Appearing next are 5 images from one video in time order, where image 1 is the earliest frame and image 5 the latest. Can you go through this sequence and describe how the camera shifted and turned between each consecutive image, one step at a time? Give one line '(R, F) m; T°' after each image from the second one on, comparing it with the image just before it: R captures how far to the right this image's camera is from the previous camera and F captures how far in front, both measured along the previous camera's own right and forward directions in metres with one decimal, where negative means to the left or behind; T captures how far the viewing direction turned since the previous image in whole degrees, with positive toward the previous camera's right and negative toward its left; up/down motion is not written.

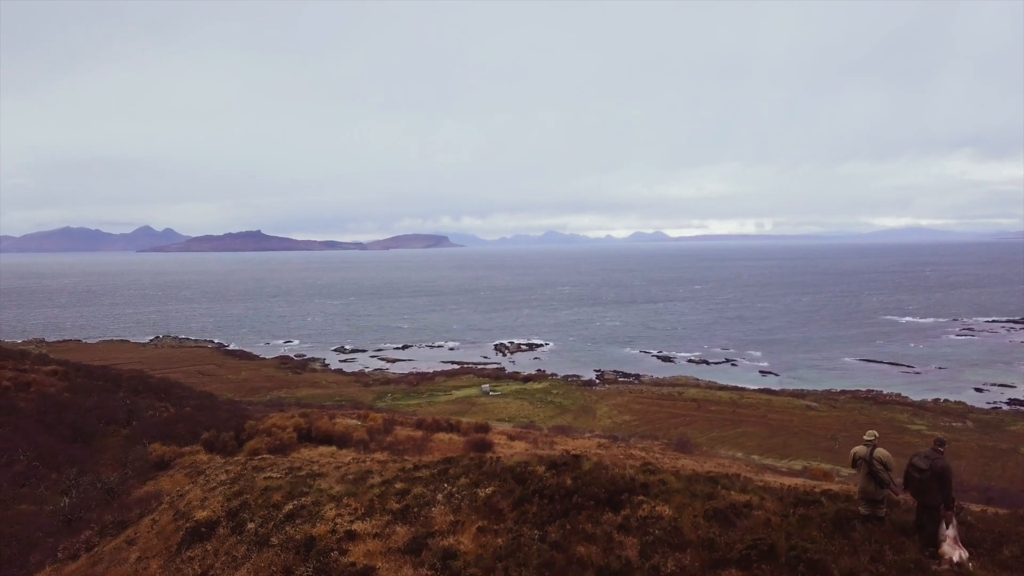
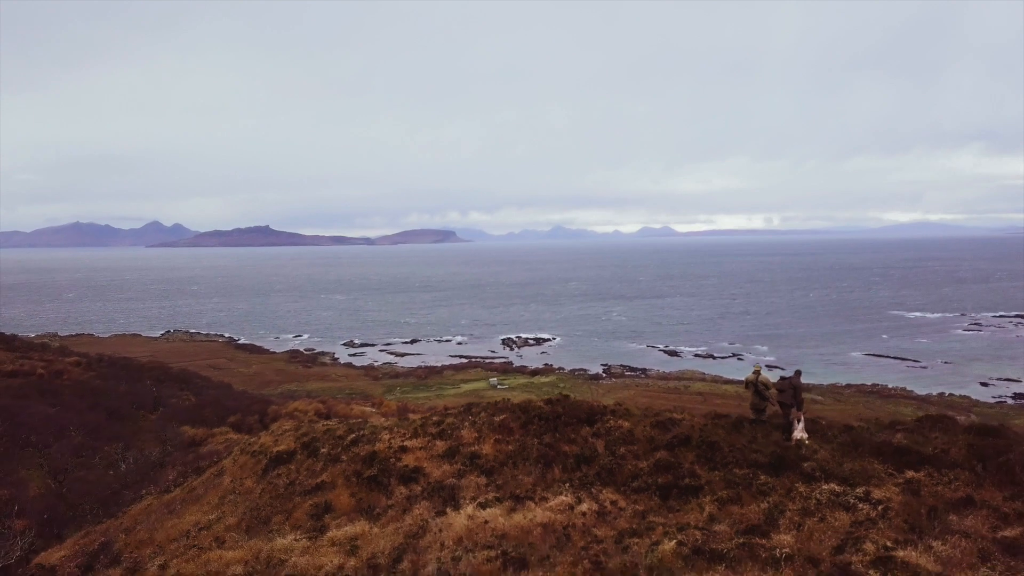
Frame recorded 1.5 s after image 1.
(0.0, -2.6) m; -1°
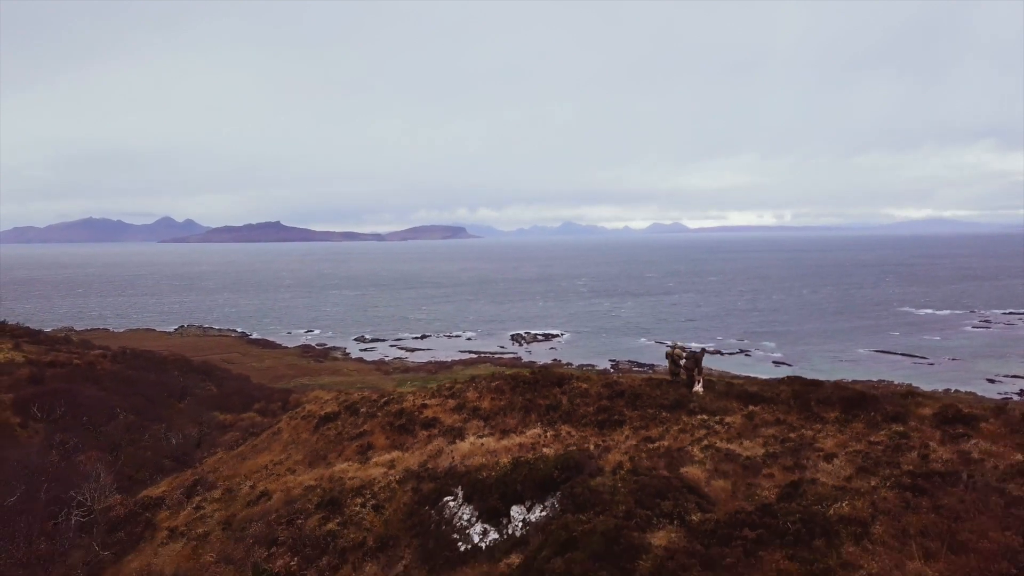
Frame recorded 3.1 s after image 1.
(+0.4, -3.3) m; -1°
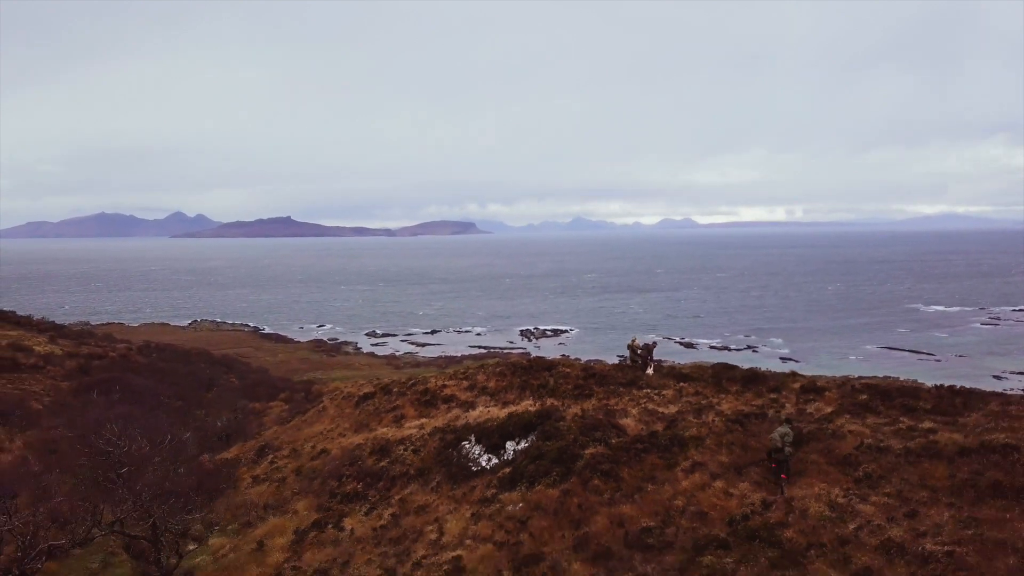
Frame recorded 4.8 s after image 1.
(+0.3, -3.6) m; -1°
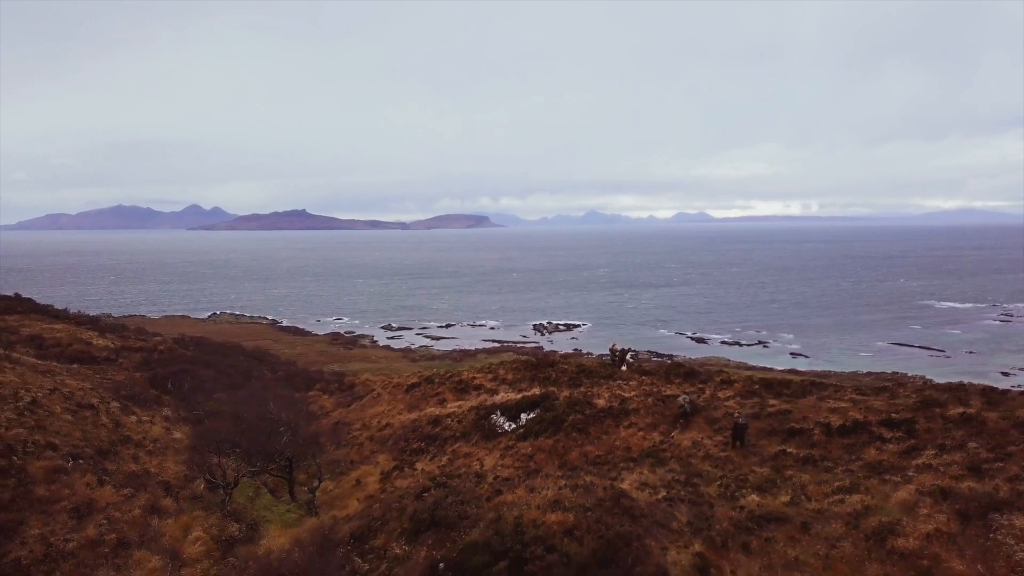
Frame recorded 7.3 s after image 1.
(0.0, -5.5) m; -1°
